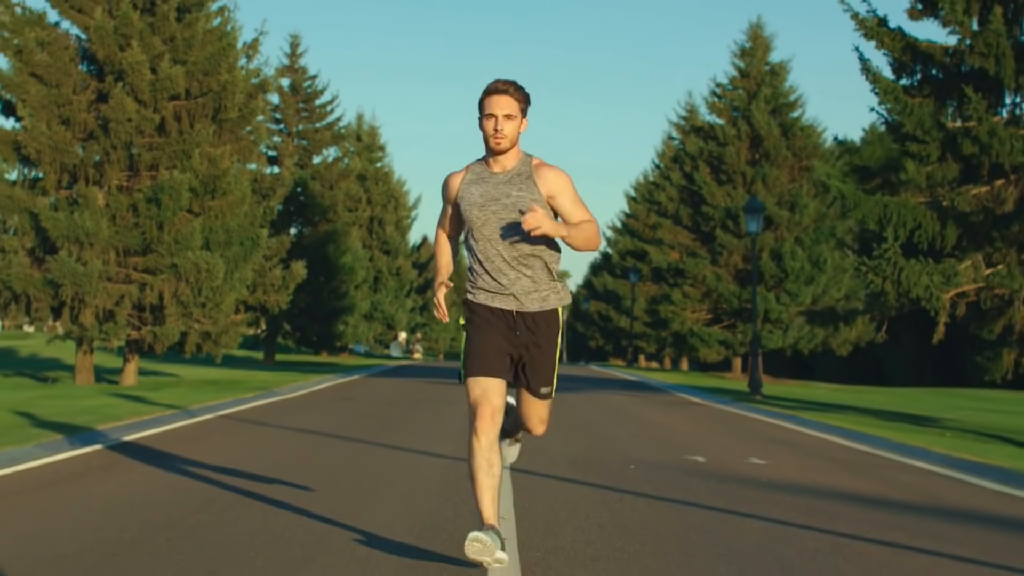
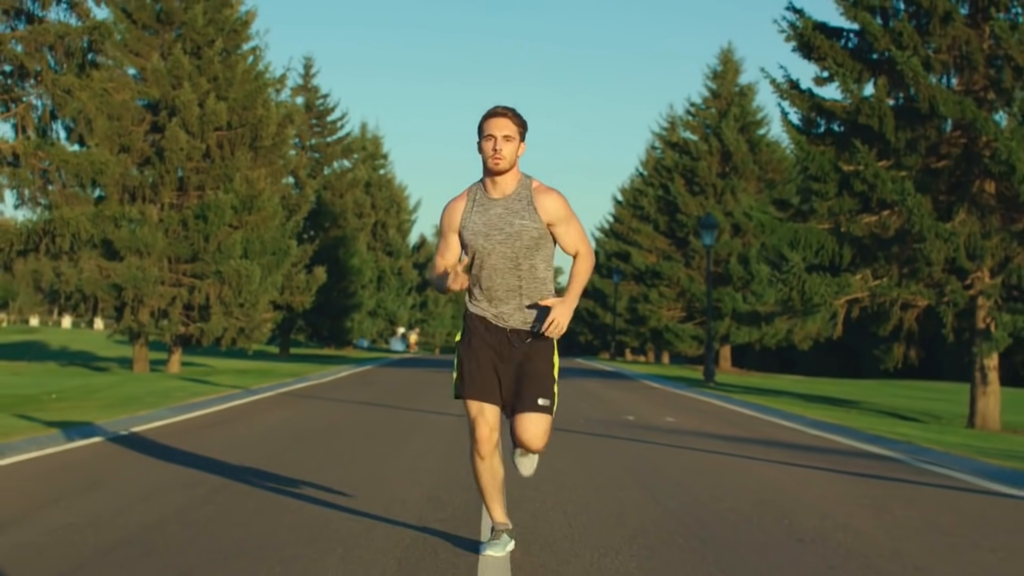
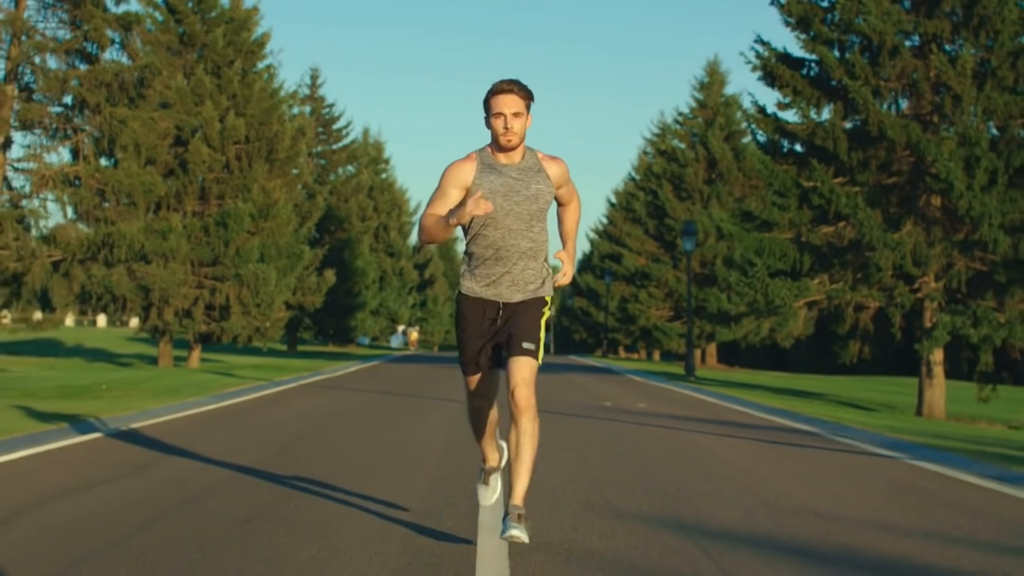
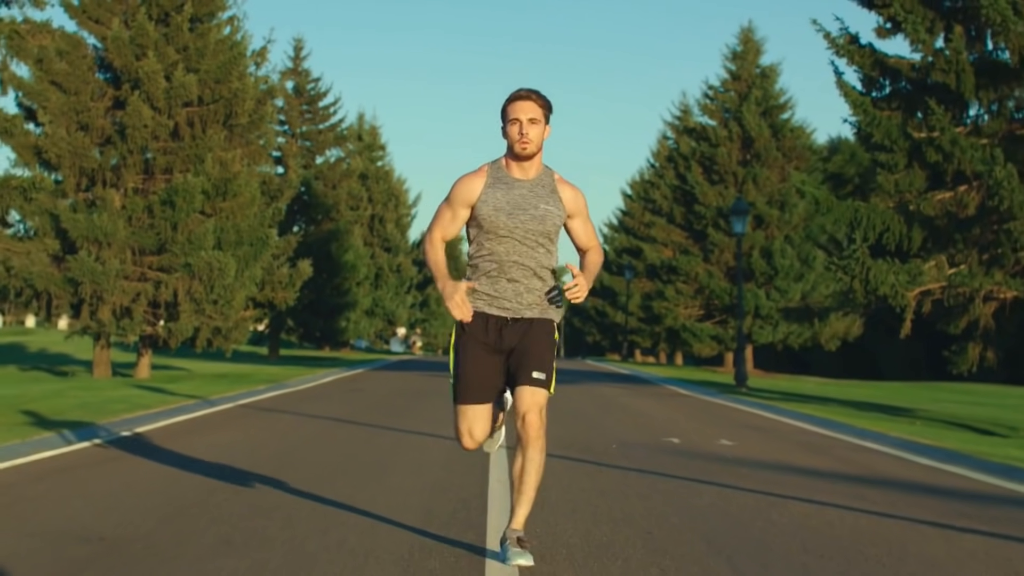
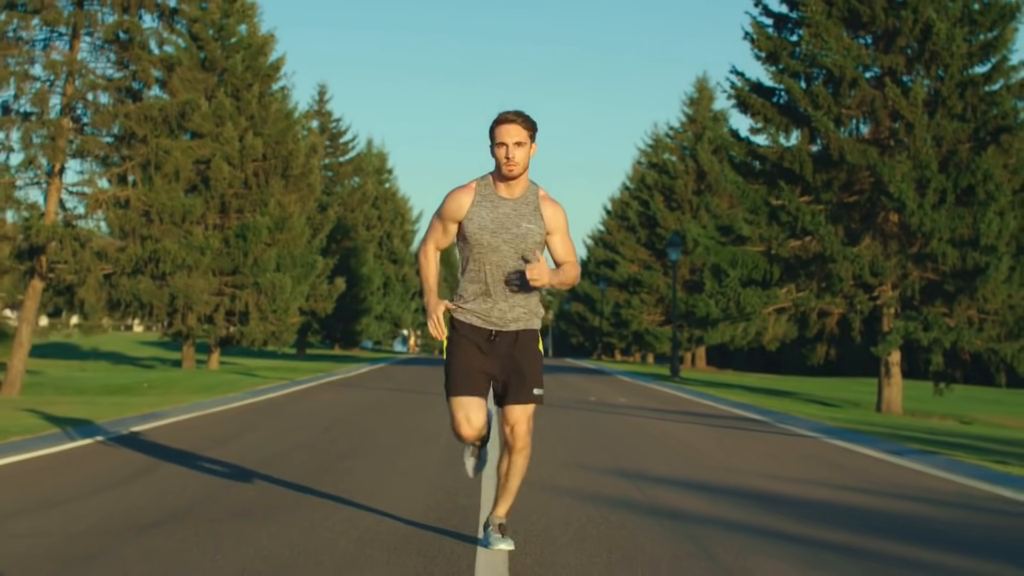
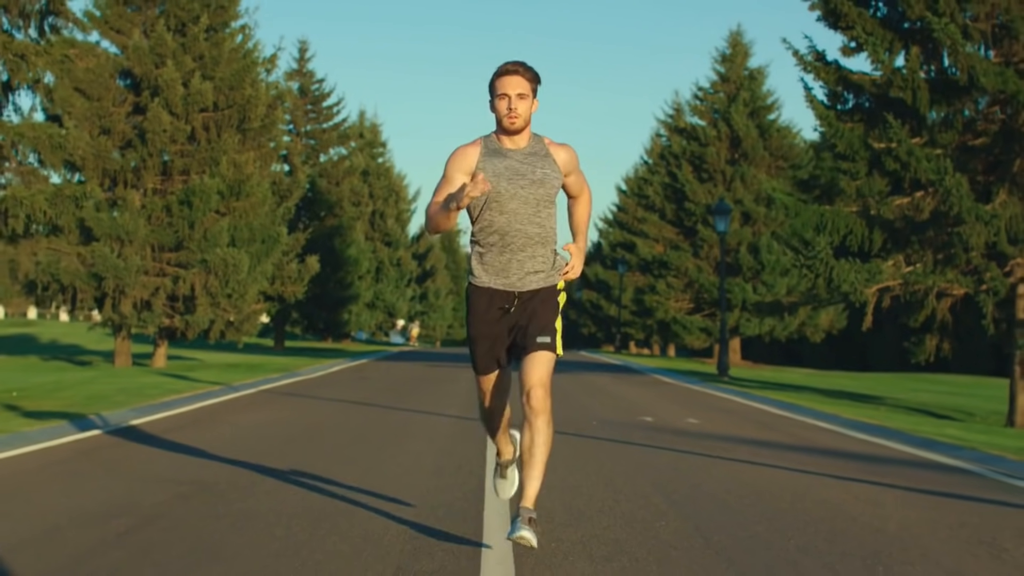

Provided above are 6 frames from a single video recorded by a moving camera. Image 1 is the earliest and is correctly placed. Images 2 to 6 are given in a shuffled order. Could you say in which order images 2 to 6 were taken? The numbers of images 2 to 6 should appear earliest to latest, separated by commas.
4, 6, 2, 3, 5
